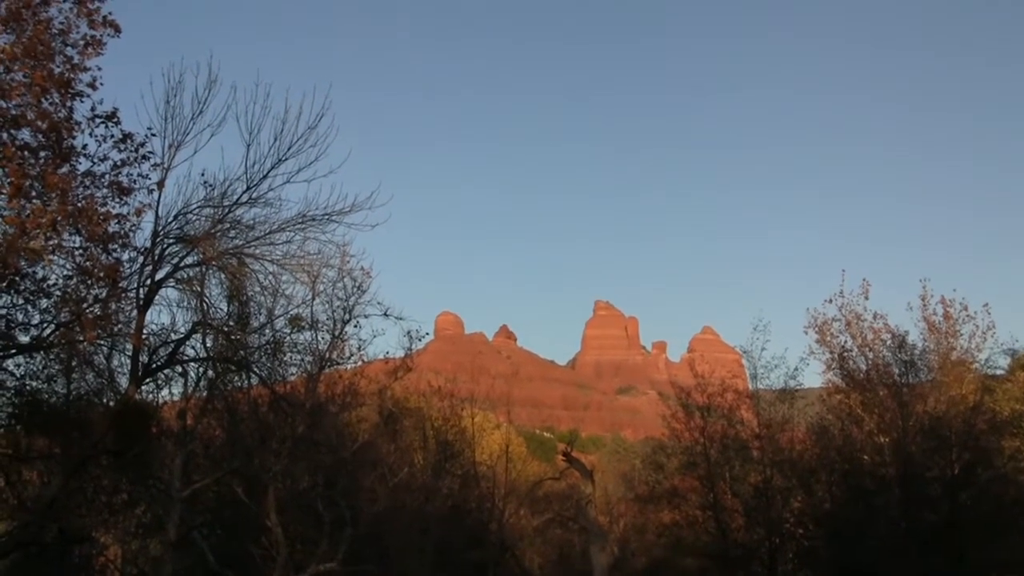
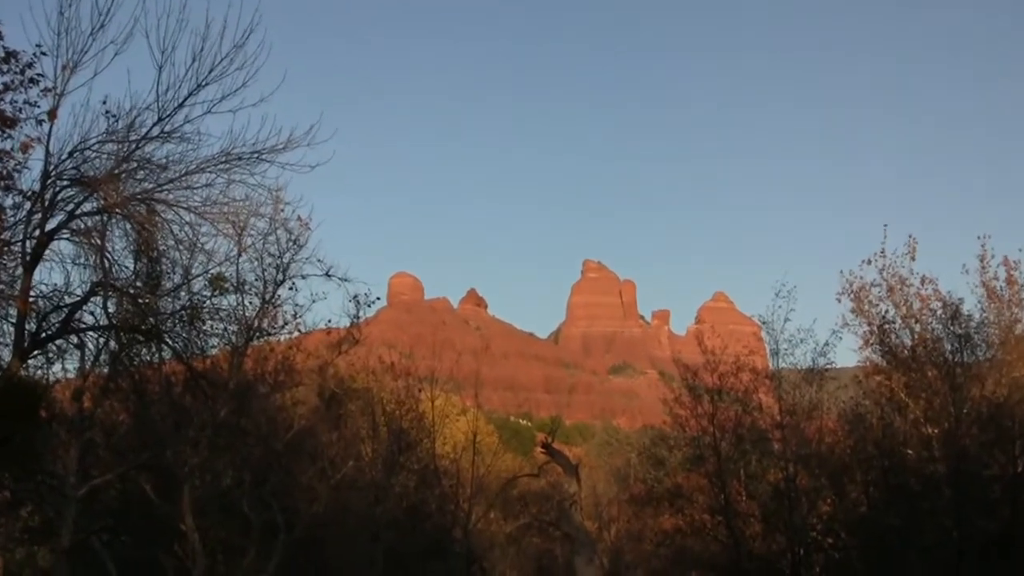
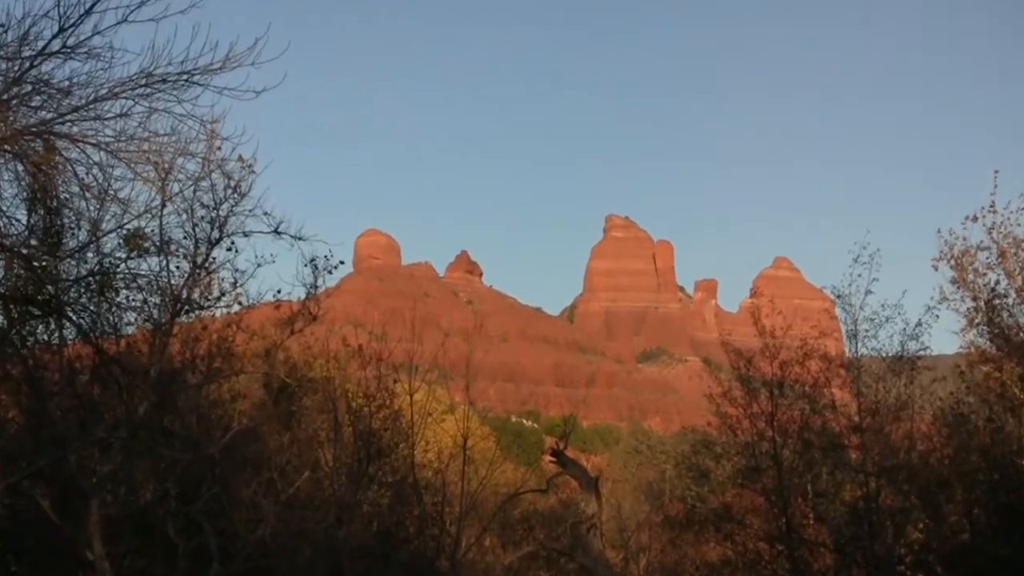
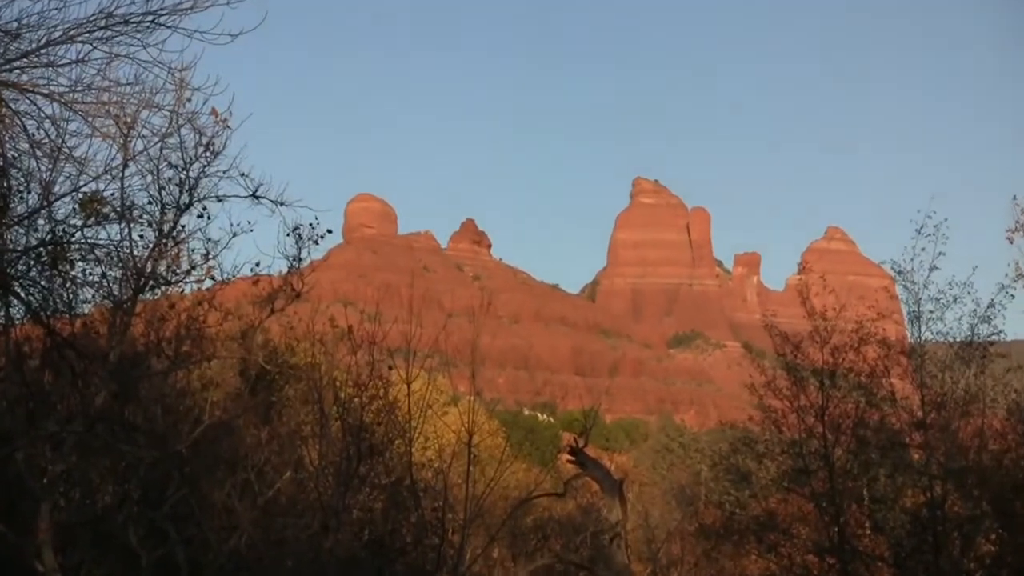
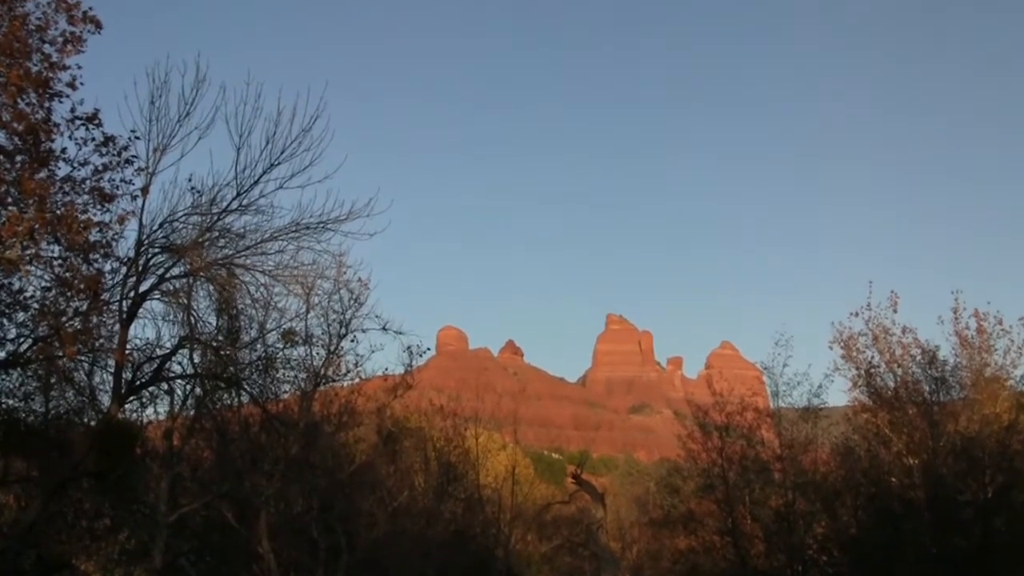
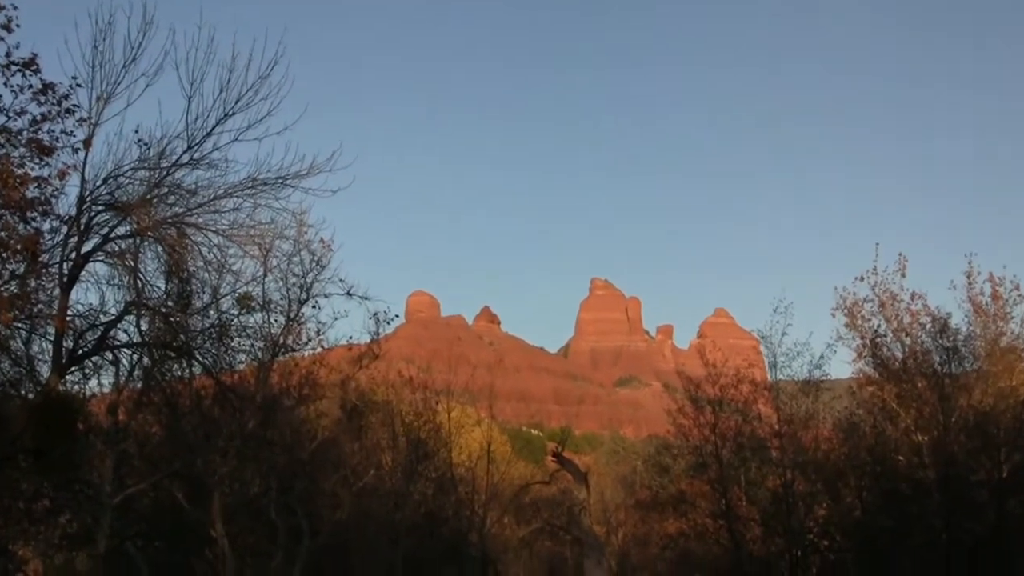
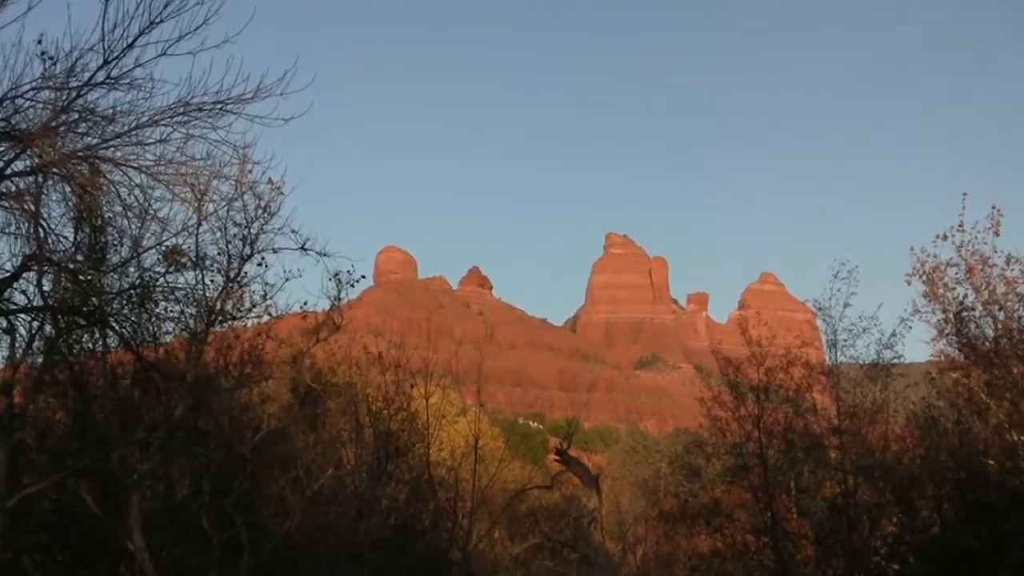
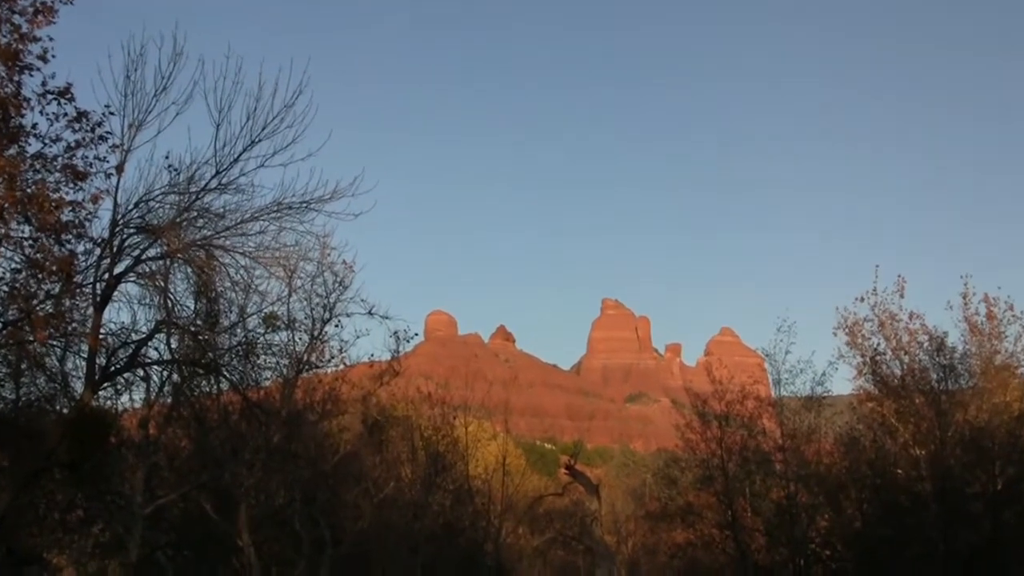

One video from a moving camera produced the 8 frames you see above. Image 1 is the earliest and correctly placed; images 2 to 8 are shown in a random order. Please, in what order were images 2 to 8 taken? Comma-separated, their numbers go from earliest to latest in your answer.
5, 8, 6, 2, 7, 3, 4
